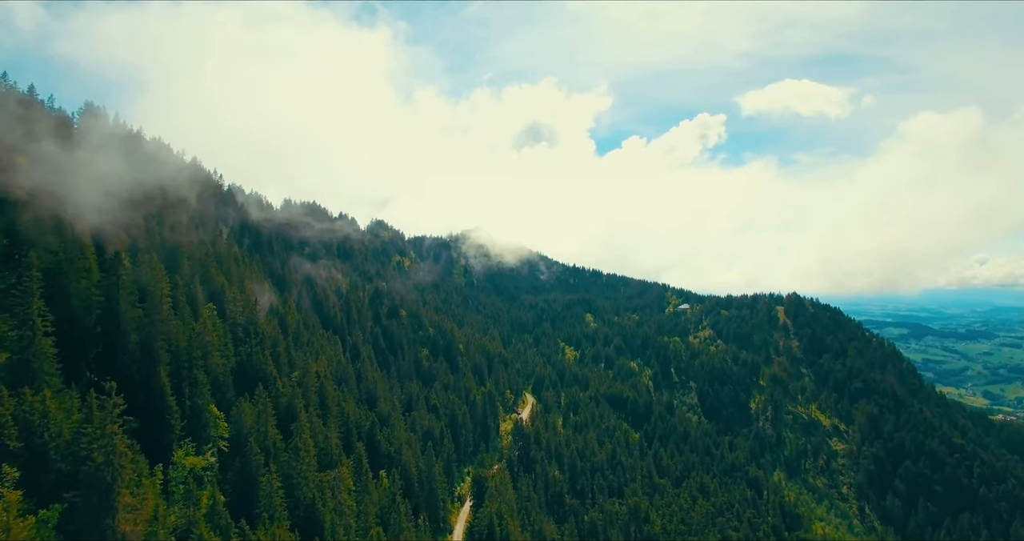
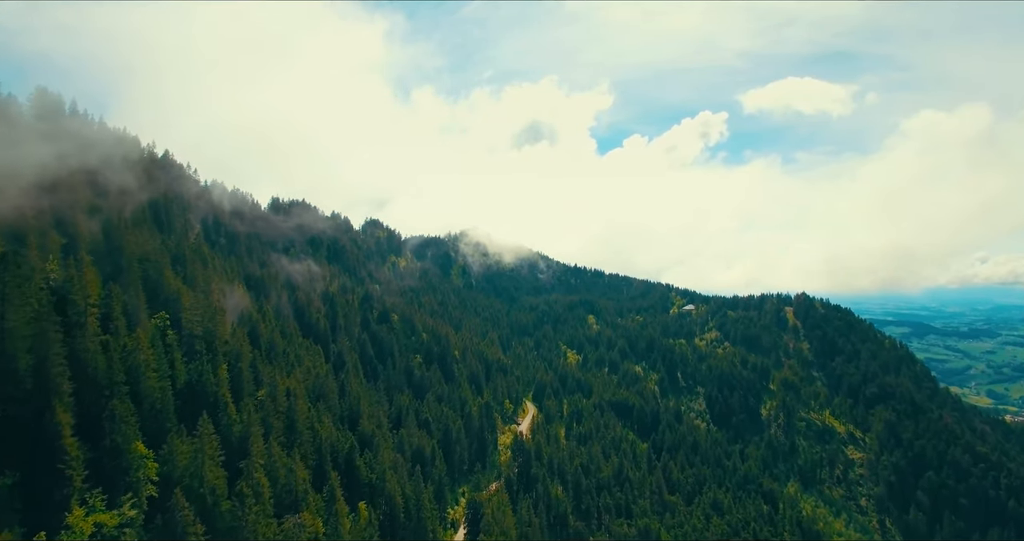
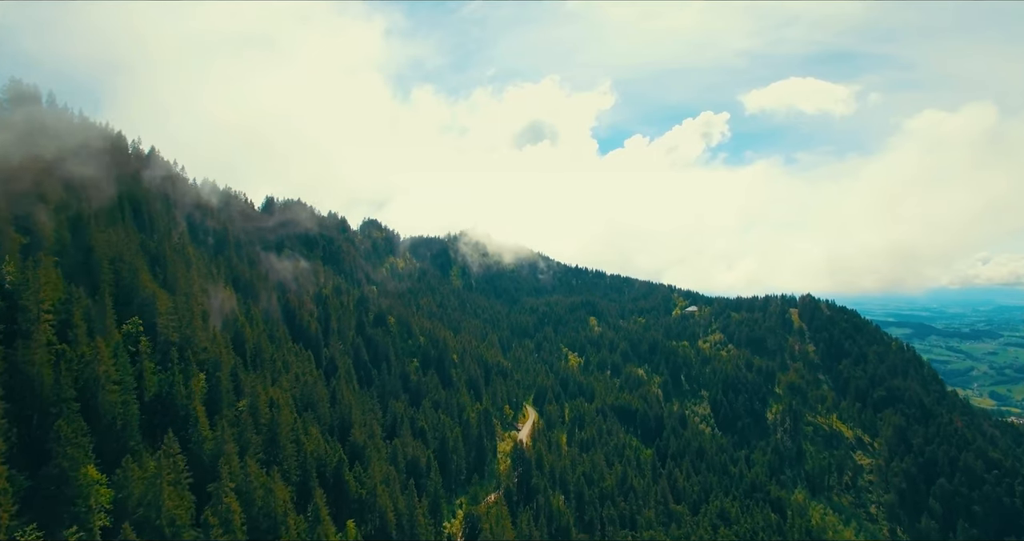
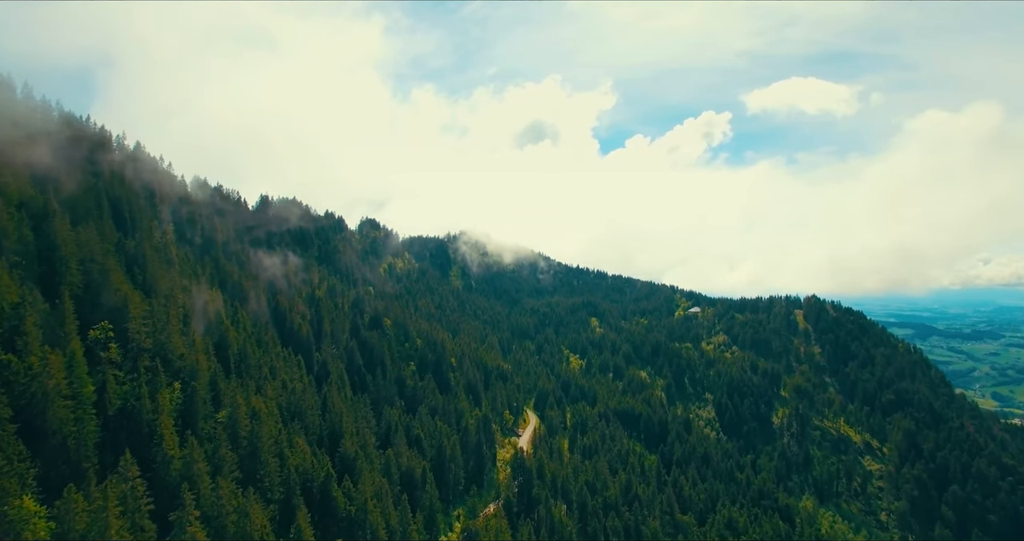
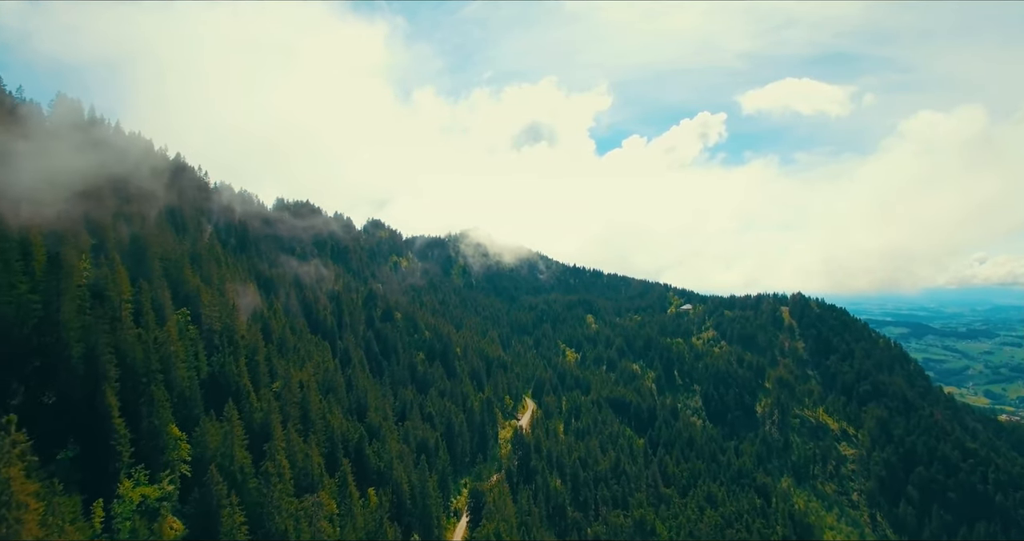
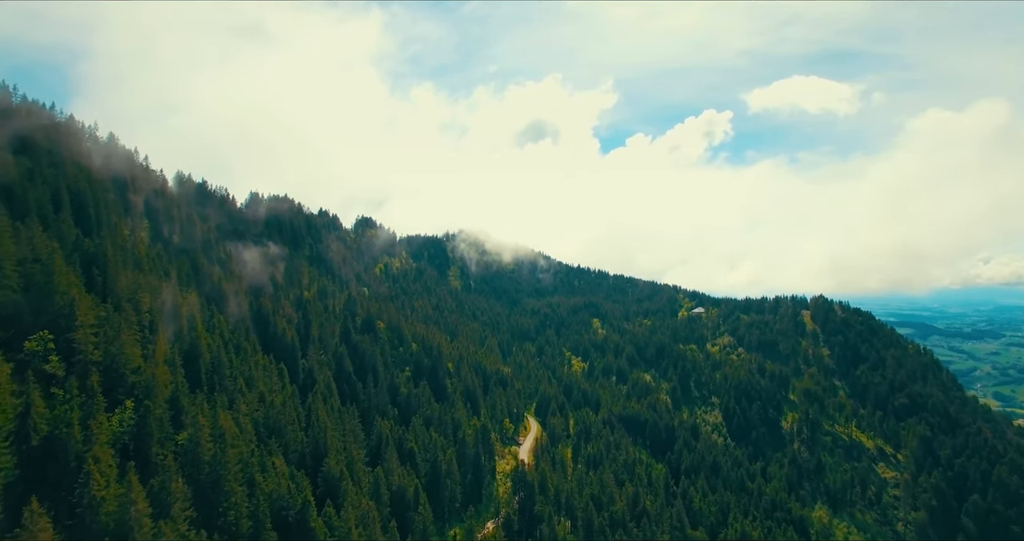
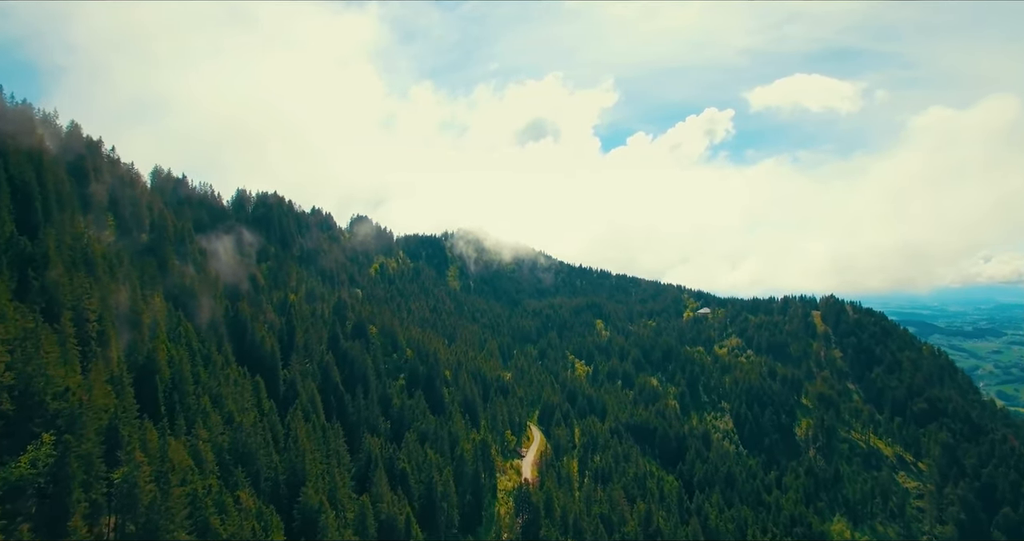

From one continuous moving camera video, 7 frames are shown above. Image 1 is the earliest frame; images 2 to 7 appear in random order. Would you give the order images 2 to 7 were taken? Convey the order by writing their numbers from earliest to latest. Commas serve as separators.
5, 2, 3, 4, 6, 7
